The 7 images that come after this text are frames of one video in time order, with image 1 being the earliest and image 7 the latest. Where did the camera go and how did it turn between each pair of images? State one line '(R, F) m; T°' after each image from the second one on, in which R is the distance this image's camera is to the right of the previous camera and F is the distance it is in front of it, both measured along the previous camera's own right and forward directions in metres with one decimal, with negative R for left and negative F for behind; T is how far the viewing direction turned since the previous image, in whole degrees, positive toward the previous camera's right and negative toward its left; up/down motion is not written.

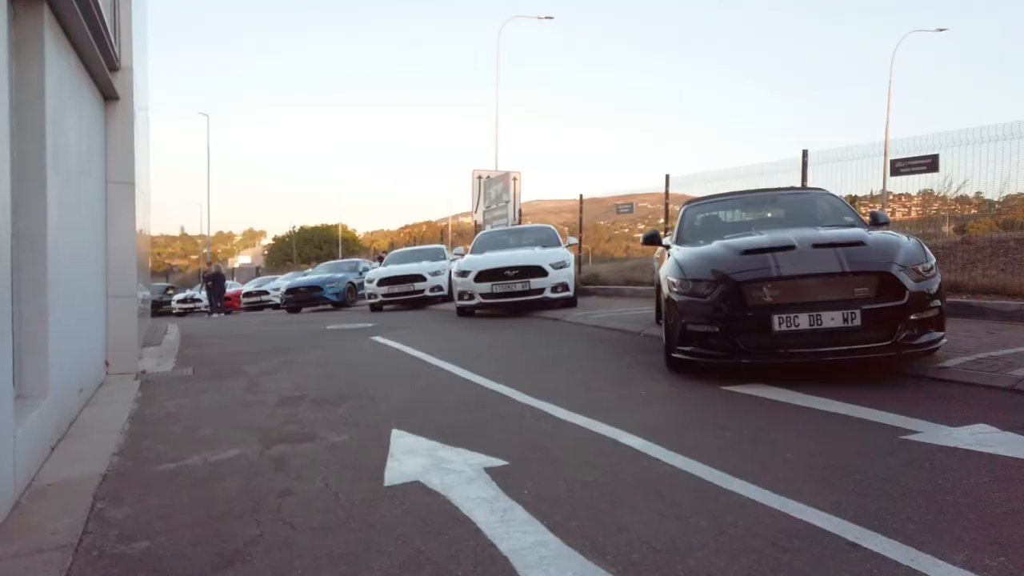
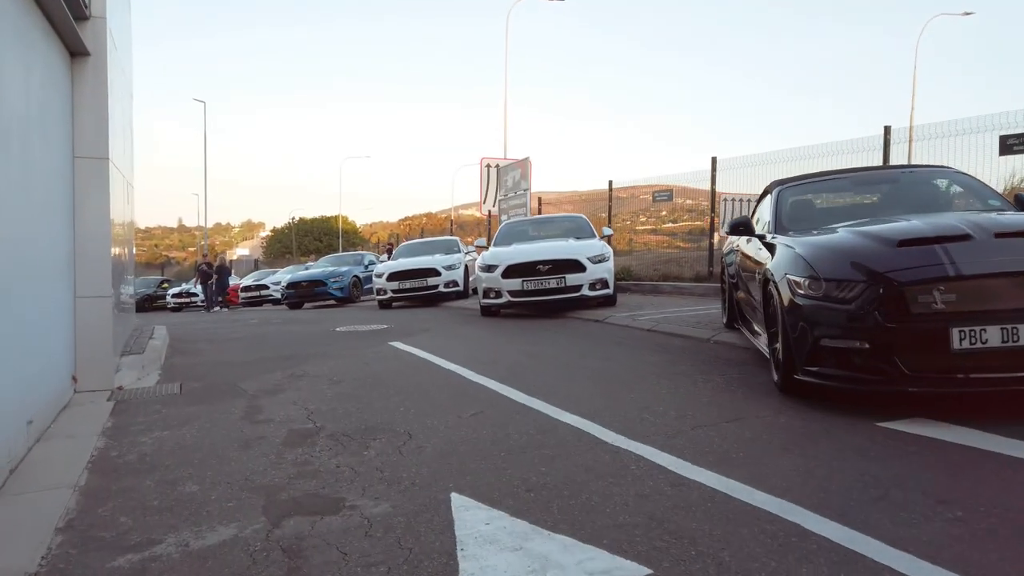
(-0.5, +1.4) m; 0°
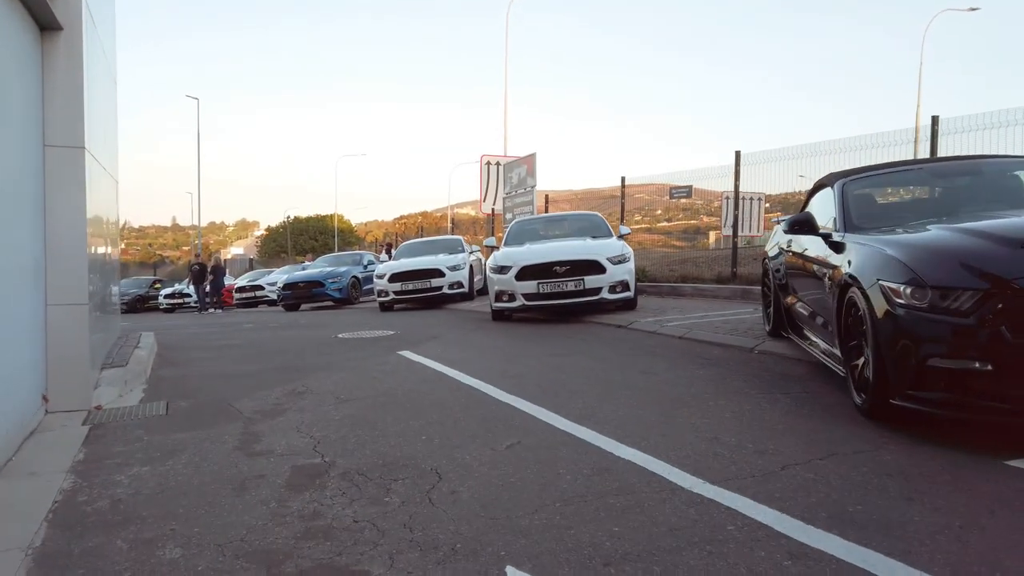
(-0.3, +0.7) m; 0°
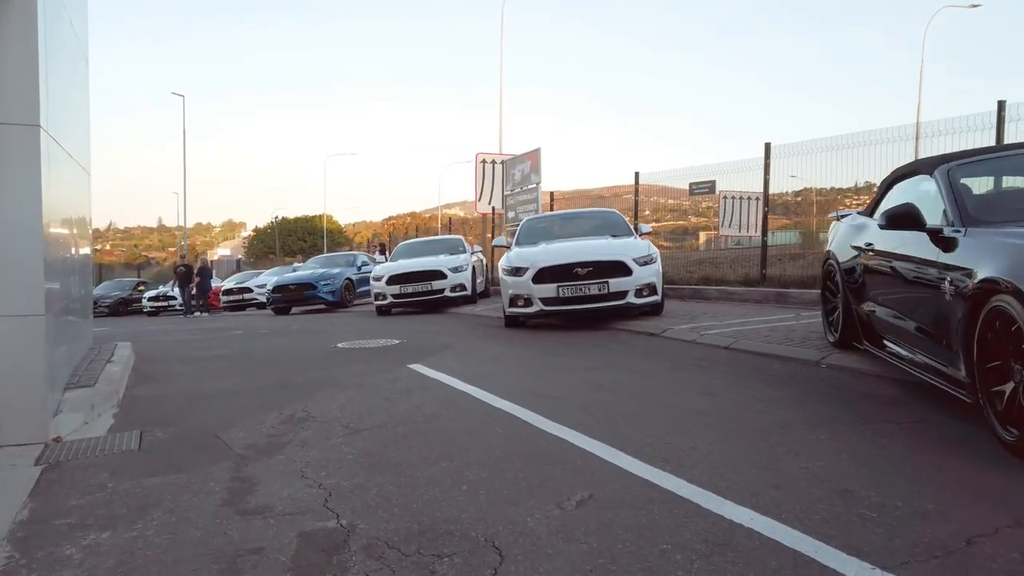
(-0.4, +0.9) m; +1°
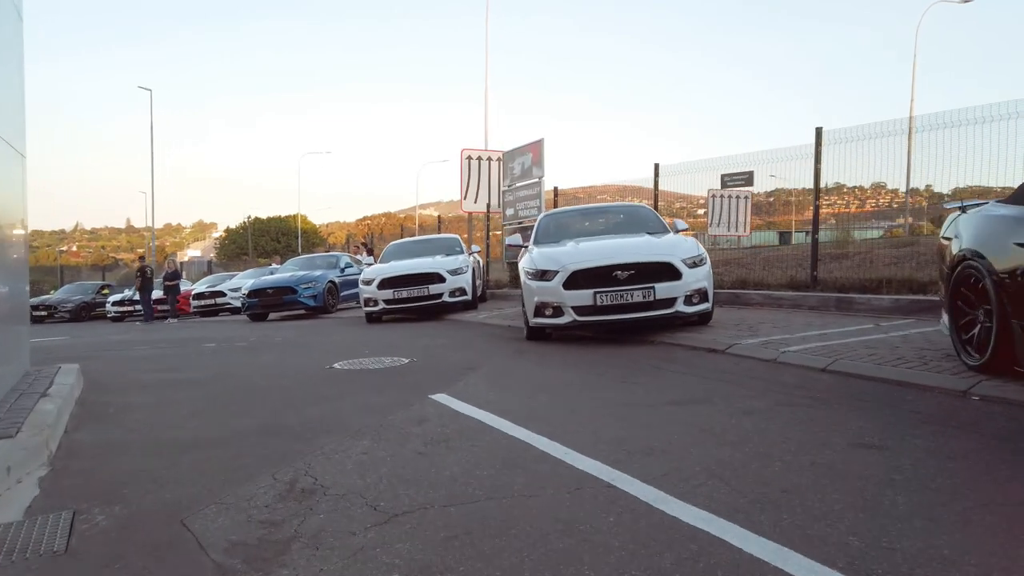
(-0.6, +1.5) m; +2°
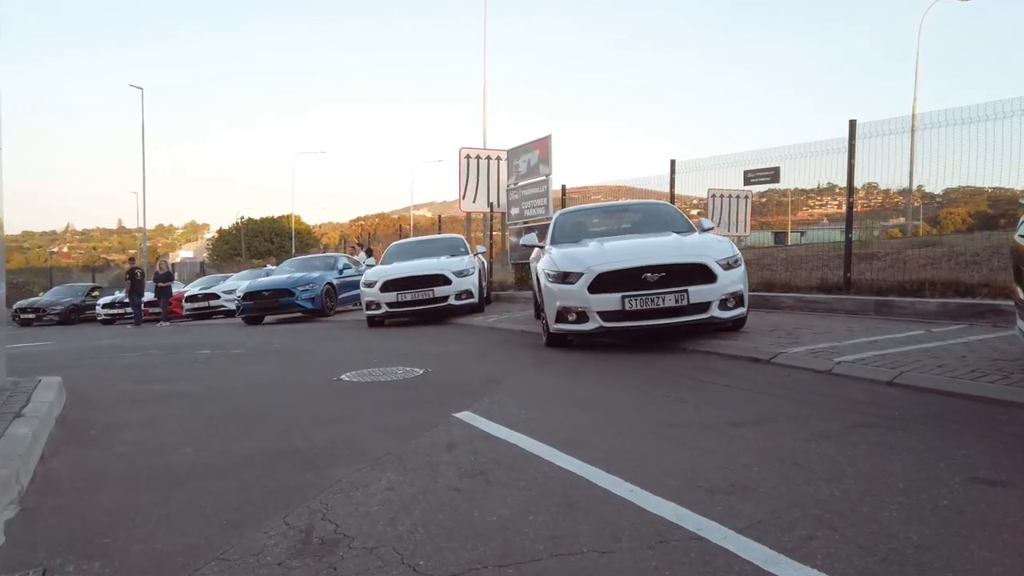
(-0.3, +0.6) m; +1°
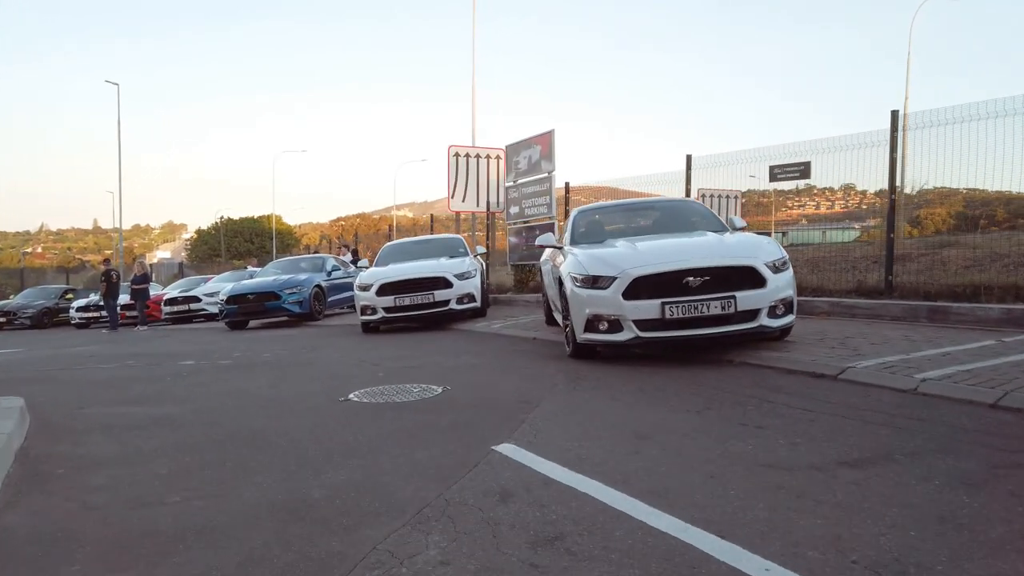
(-0.4, +0.8) m; +1°
